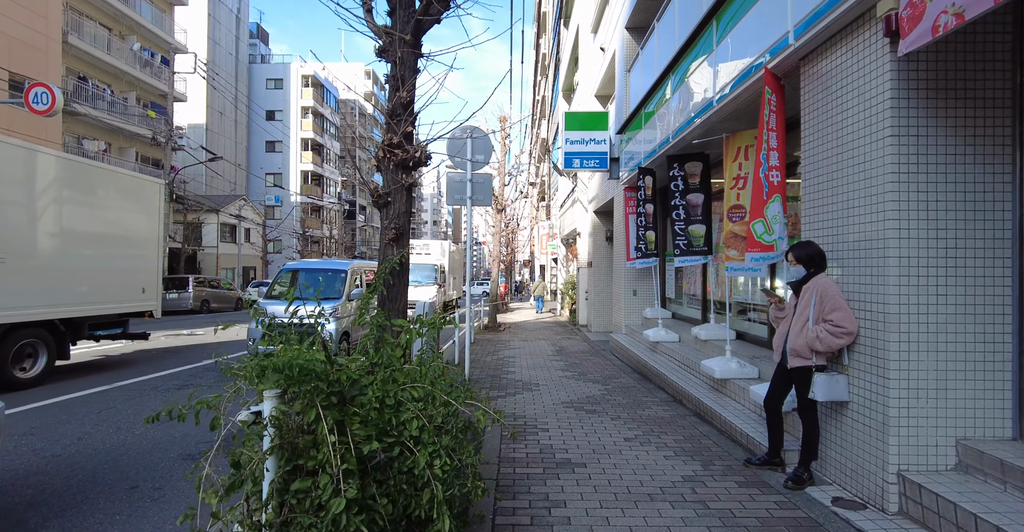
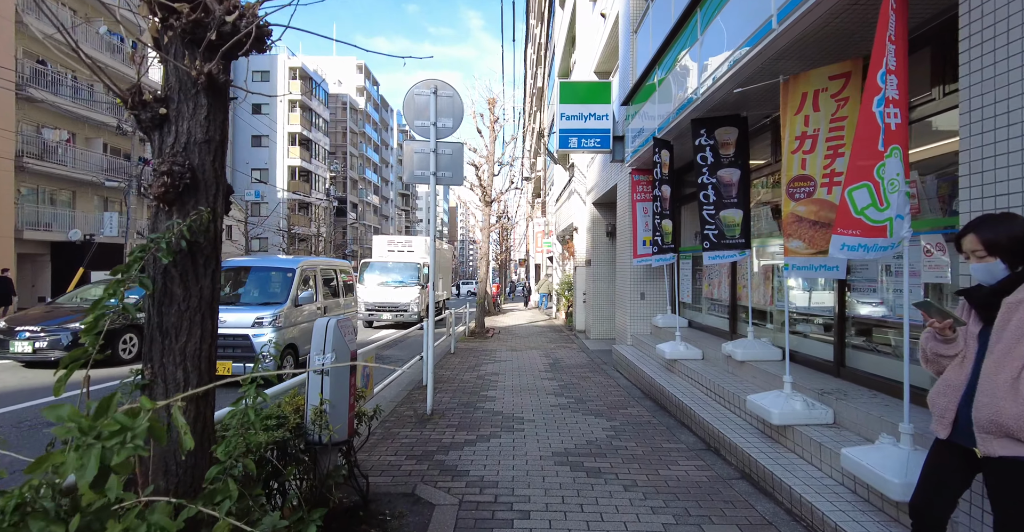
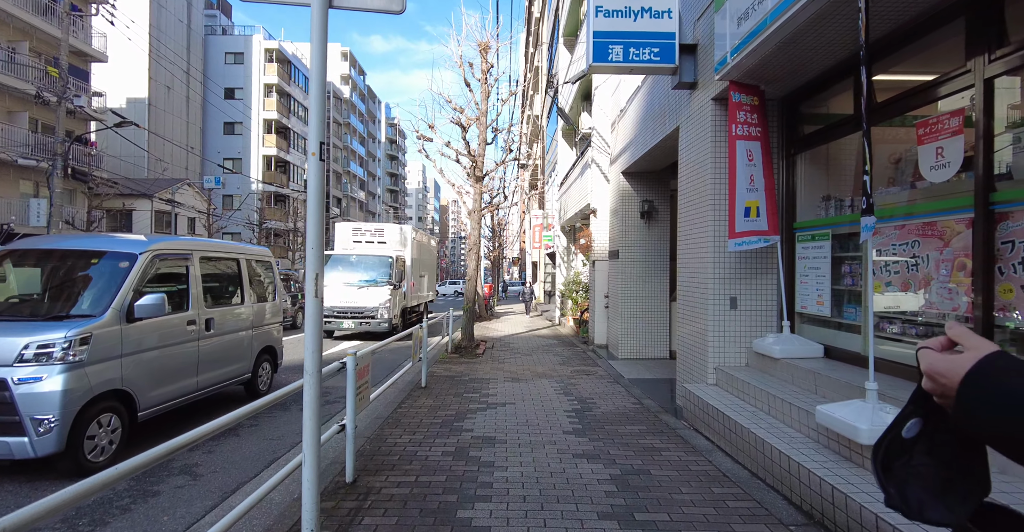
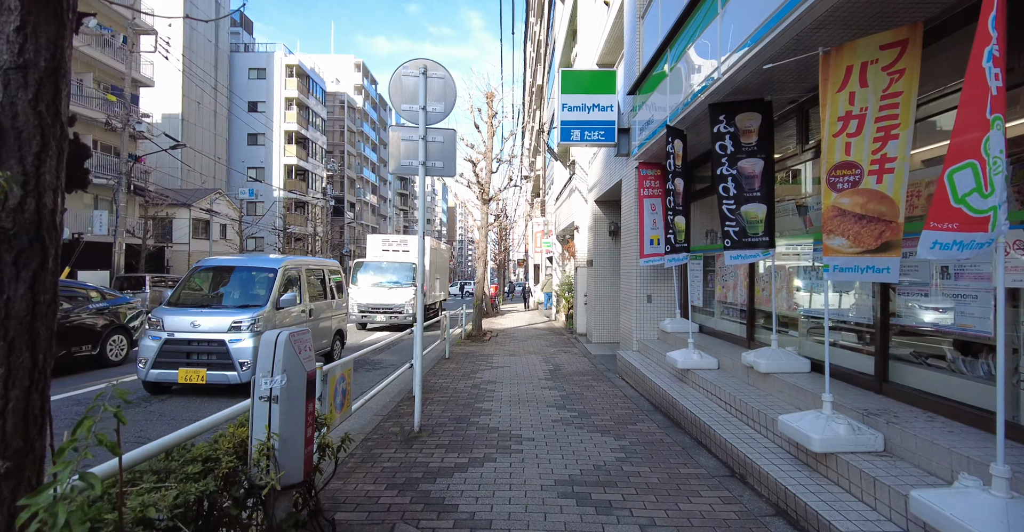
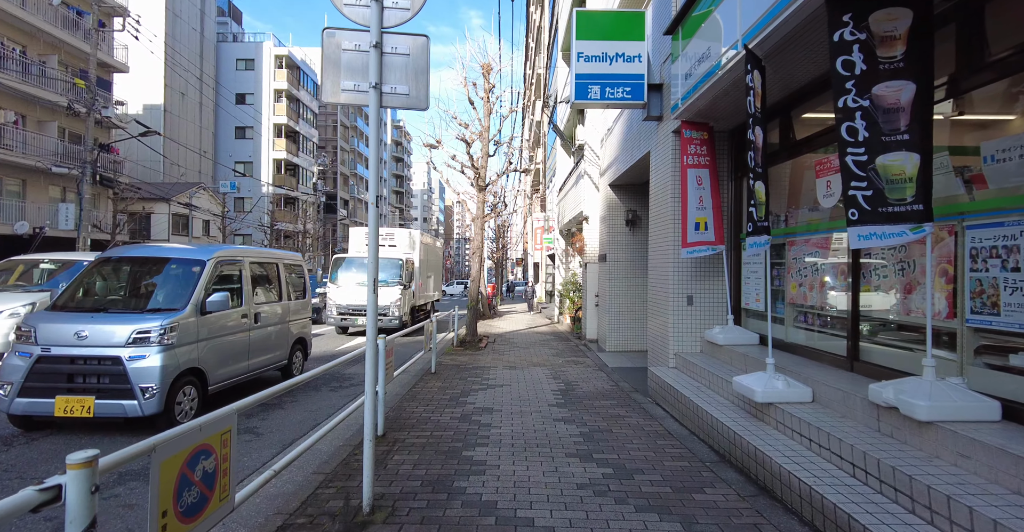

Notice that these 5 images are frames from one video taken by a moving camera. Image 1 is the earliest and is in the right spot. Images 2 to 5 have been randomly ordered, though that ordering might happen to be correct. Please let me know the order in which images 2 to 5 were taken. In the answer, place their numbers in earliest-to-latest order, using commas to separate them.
2, 4, 5, 3
